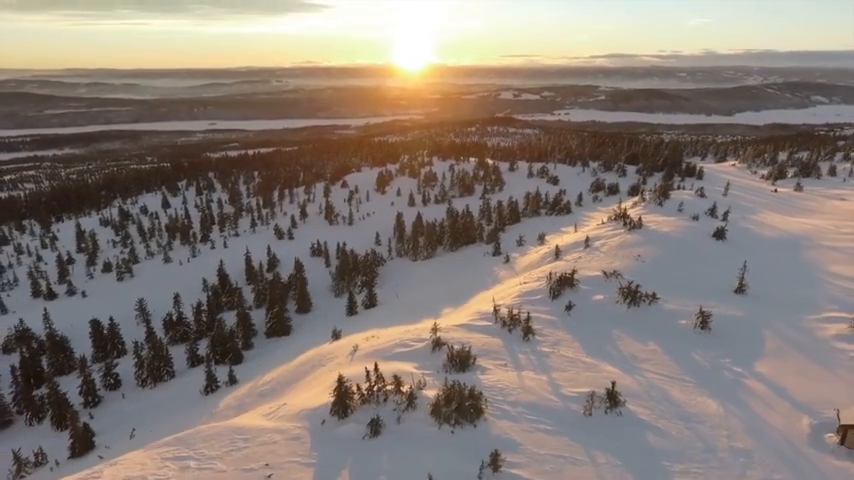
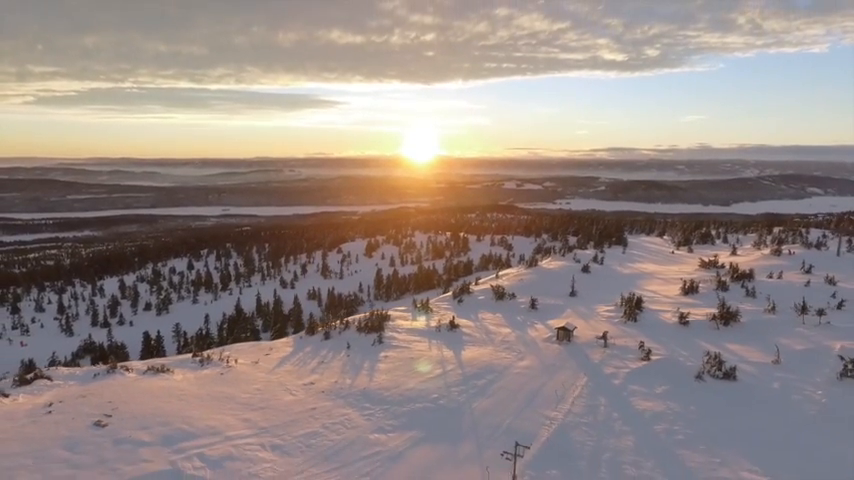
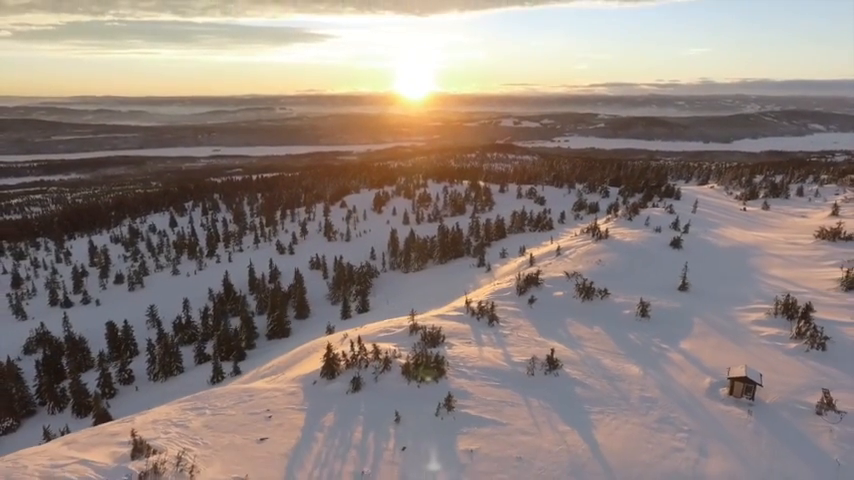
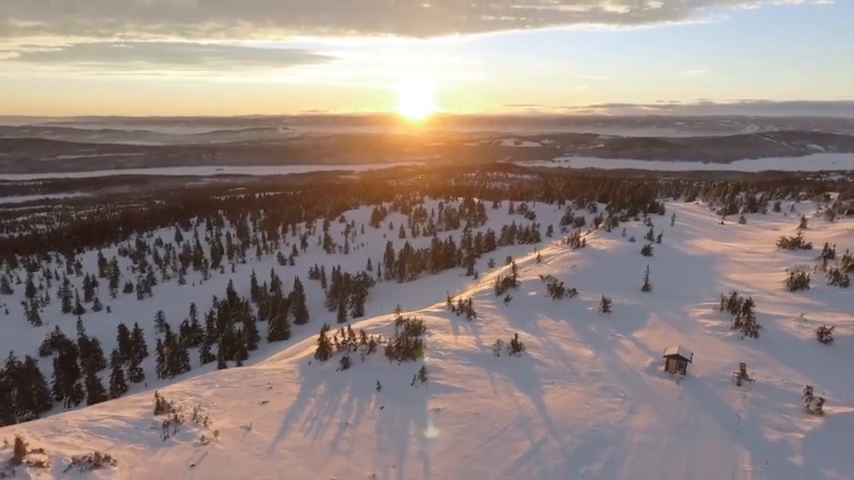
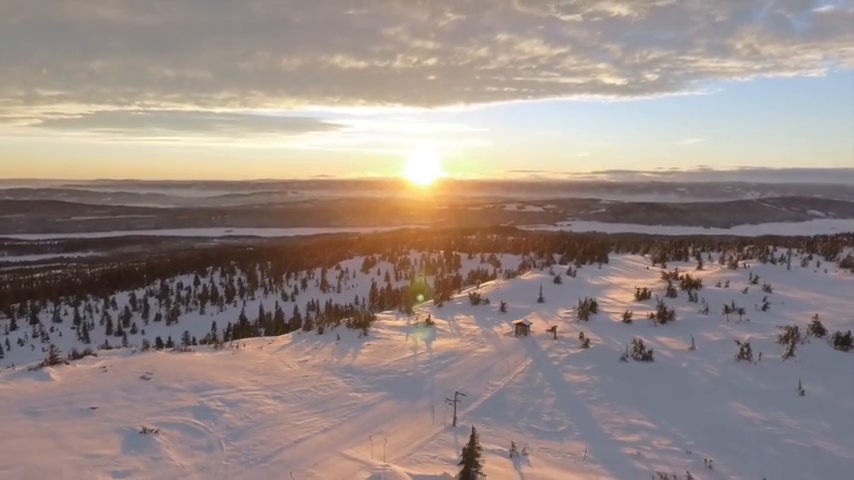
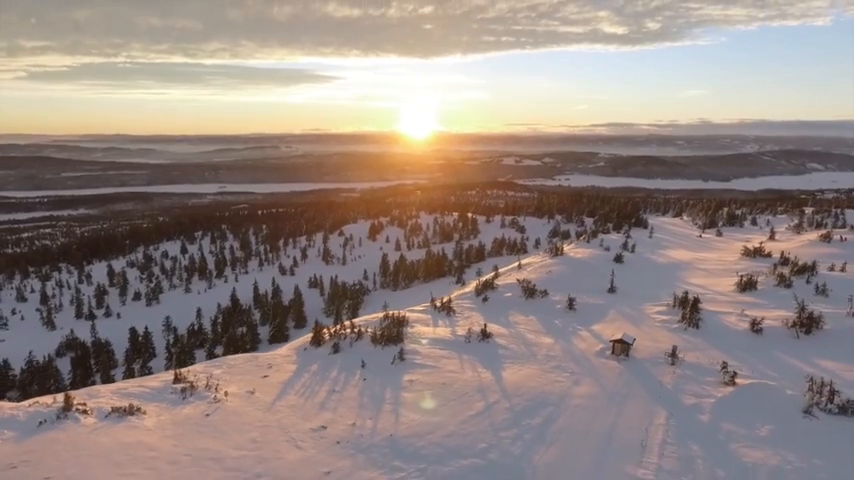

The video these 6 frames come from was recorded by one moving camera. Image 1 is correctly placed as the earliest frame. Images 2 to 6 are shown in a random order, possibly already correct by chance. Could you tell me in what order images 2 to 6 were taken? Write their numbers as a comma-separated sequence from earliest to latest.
3, 4, 6, 2, 5
